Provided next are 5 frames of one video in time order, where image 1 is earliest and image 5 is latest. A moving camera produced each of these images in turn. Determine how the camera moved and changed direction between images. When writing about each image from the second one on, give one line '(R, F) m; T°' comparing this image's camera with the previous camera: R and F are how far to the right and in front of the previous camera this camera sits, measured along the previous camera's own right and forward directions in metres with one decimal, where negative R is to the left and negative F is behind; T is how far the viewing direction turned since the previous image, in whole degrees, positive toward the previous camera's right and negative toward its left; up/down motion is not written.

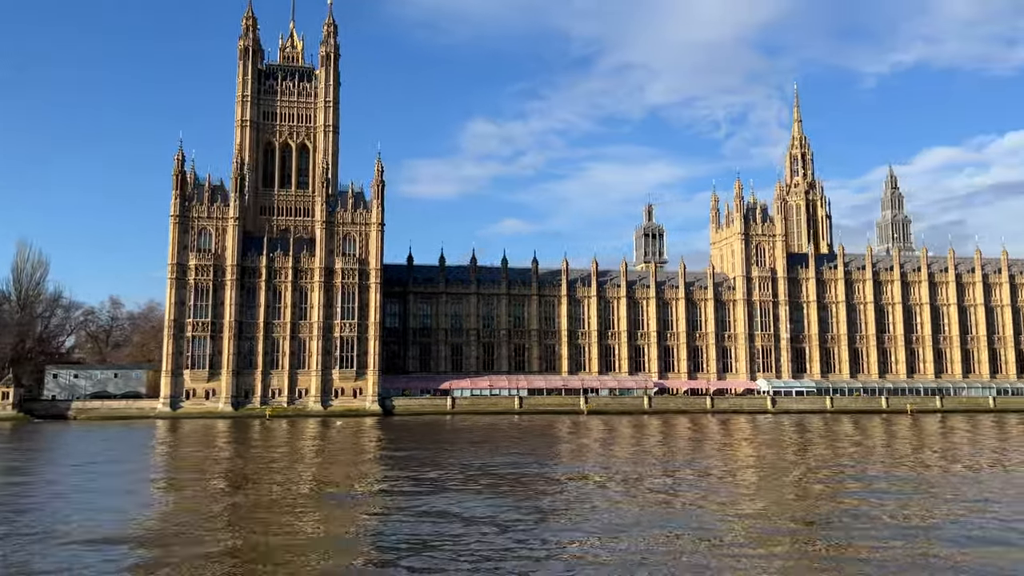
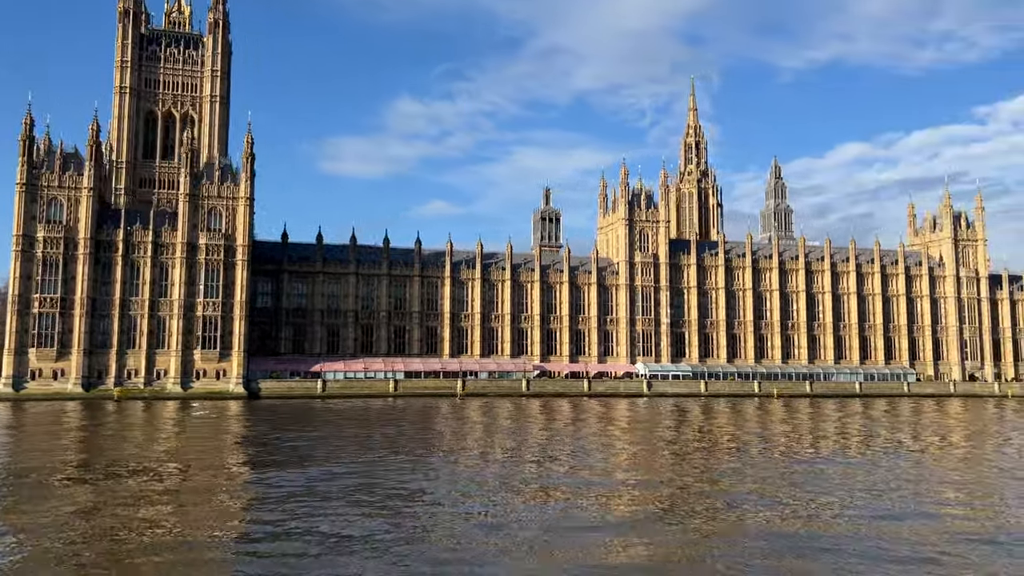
(+6.3, +1.1) m; +5°
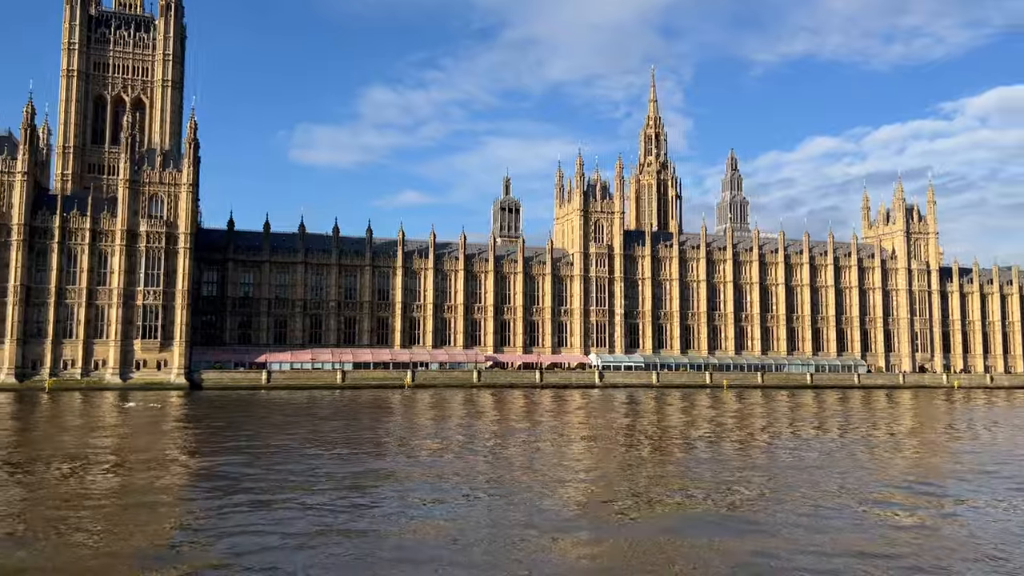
(+2.9, +0.8) m; +2°
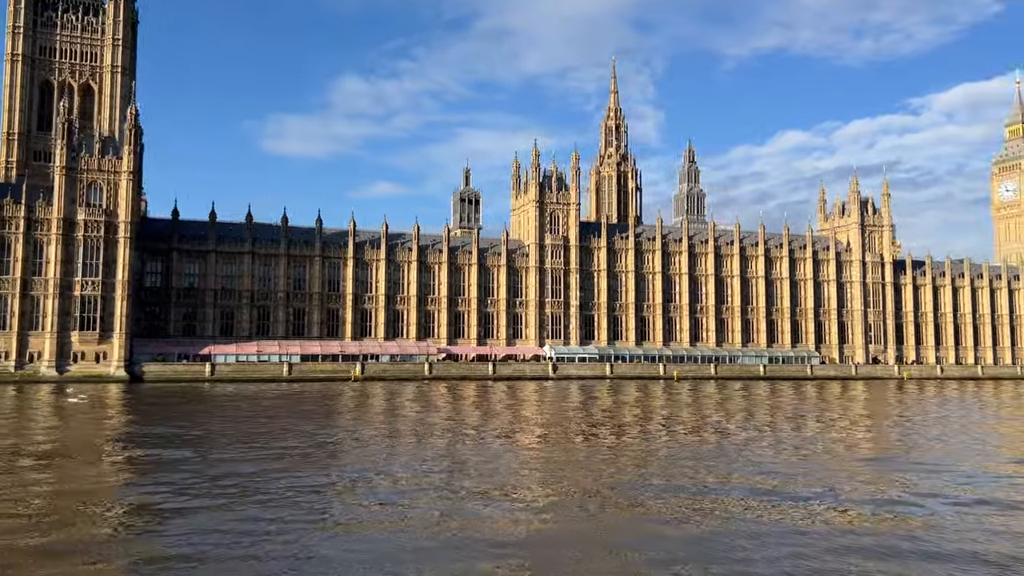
(+2.9, +0.8) m; +2°
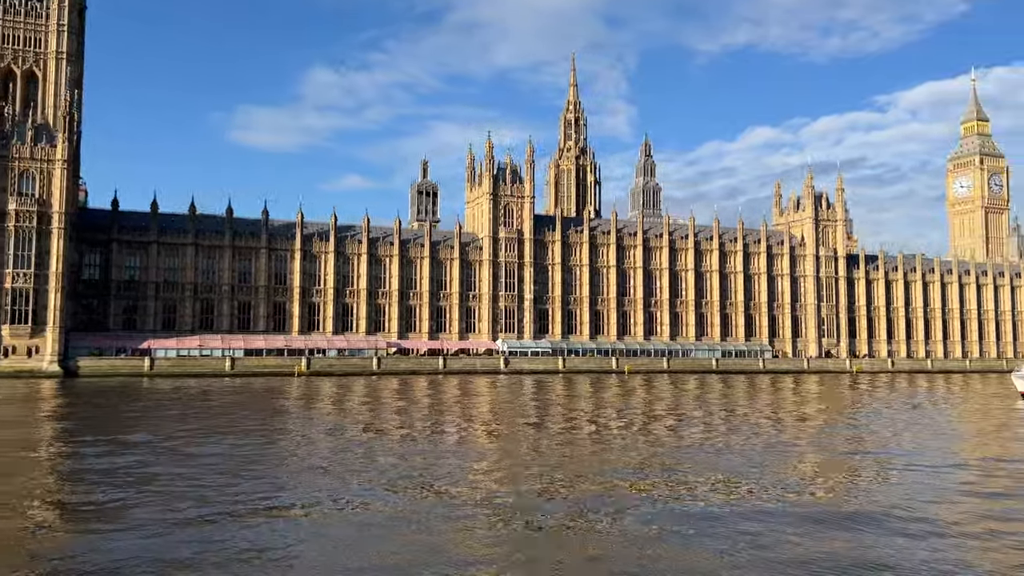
(+2.8, +0.9) m; +2°
